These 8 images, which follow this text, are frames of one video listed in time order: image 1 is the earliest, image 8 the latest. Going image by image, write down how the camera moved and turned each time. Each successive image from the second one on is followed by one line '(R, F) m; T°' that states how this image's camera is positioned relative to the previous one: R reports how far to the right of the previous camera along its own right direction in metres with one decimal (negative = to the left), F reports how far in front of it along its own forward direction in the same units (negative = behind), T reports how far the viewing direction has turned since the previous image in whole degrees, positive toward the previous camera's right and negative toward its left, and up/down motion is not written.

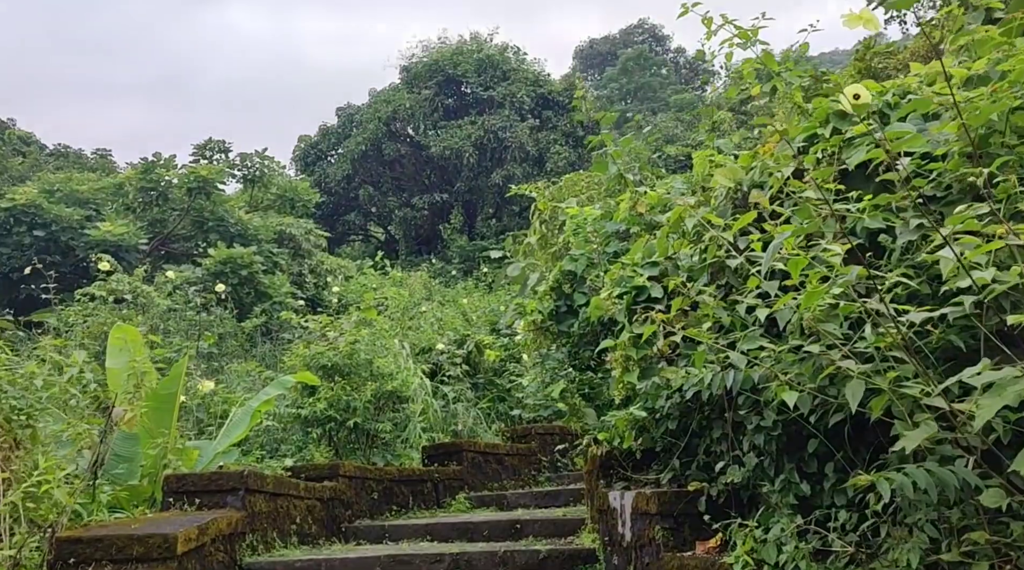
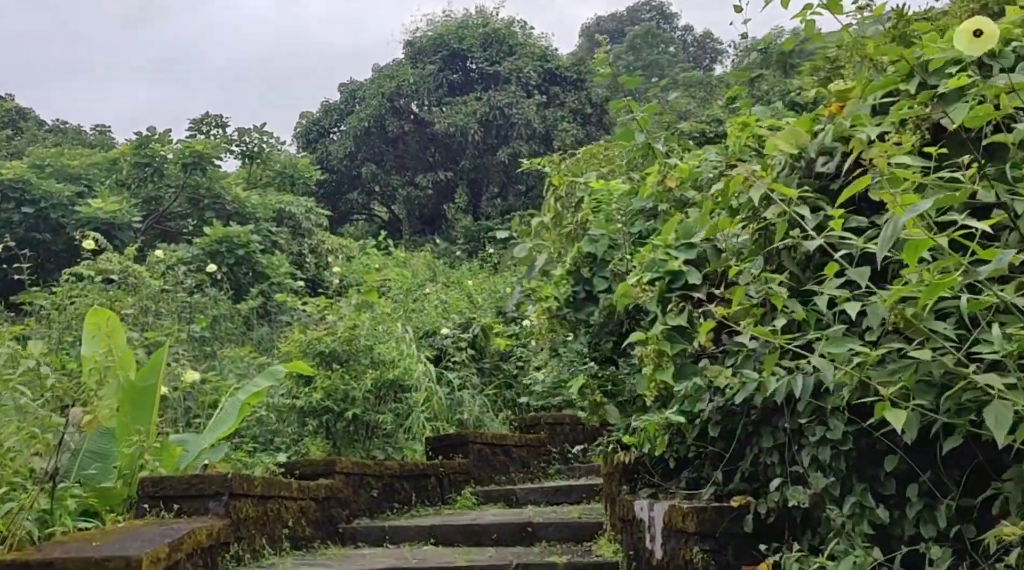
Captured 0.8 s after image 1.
(0.0, +0.5) m; 0°
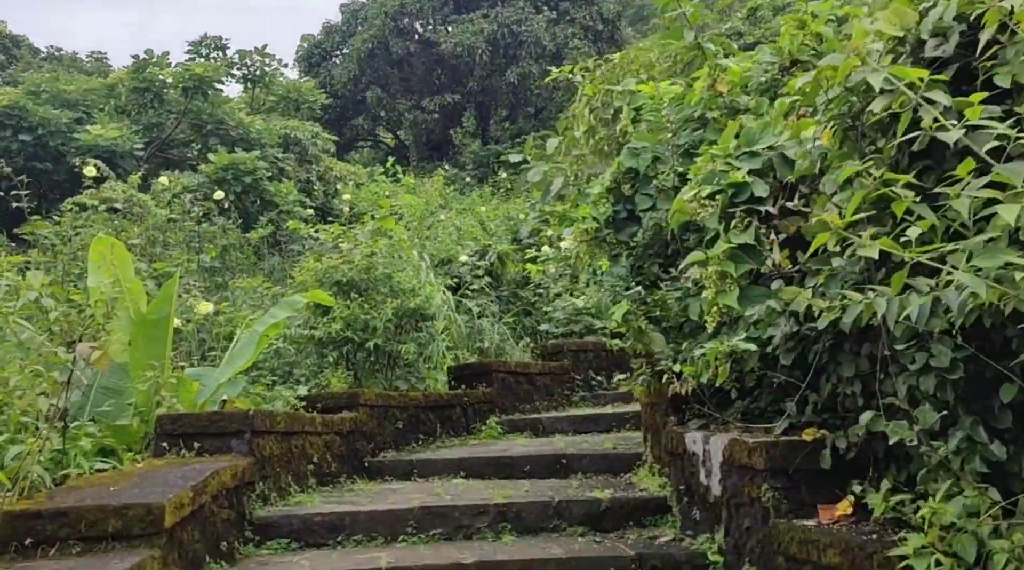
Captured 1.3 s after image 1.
(-0.1, +0.3) m; 0°
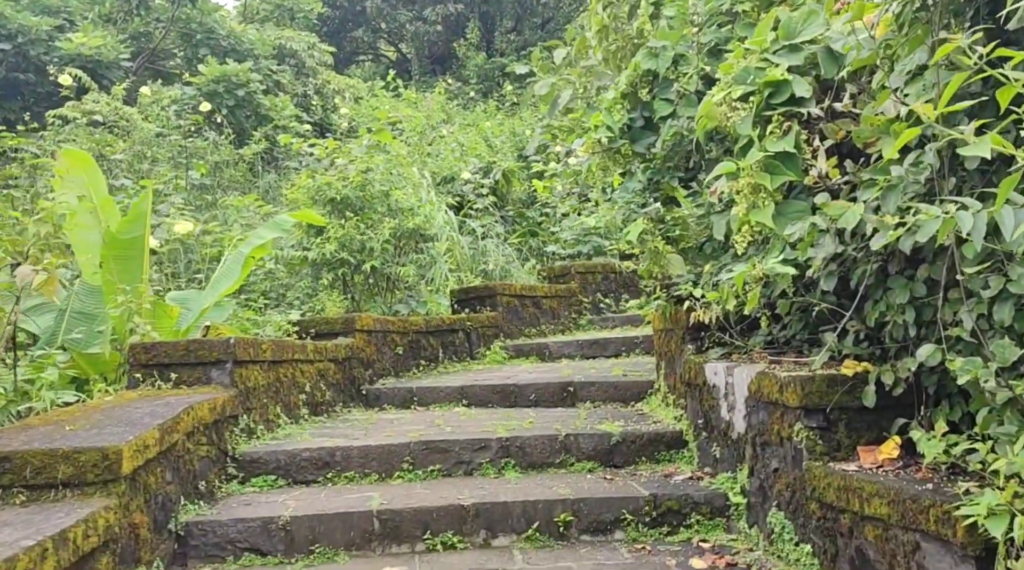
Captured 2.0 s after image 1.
(0.0, +0.4) m; 0°
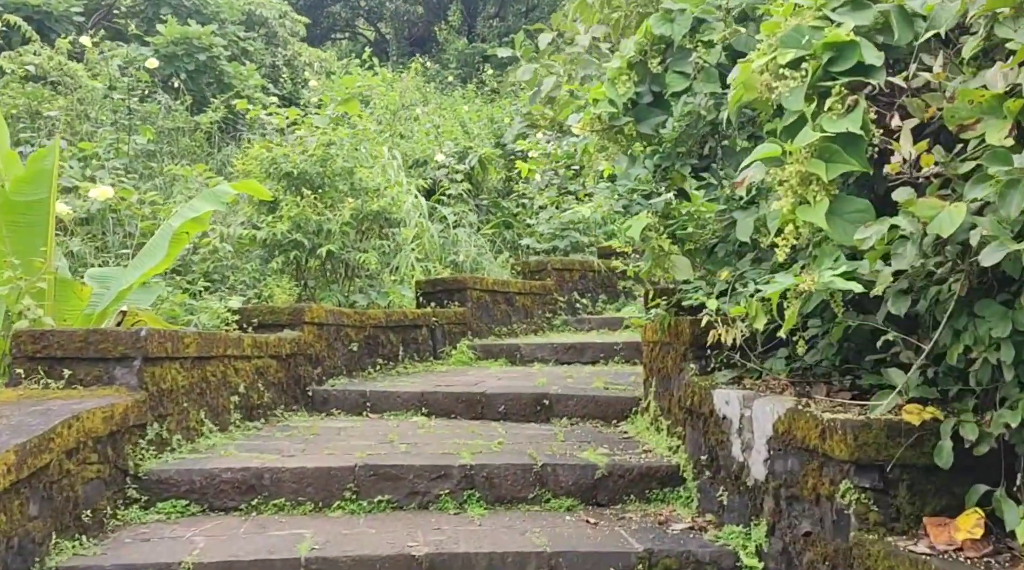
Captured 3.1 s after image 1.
(0.0, +0.7) m; +2°
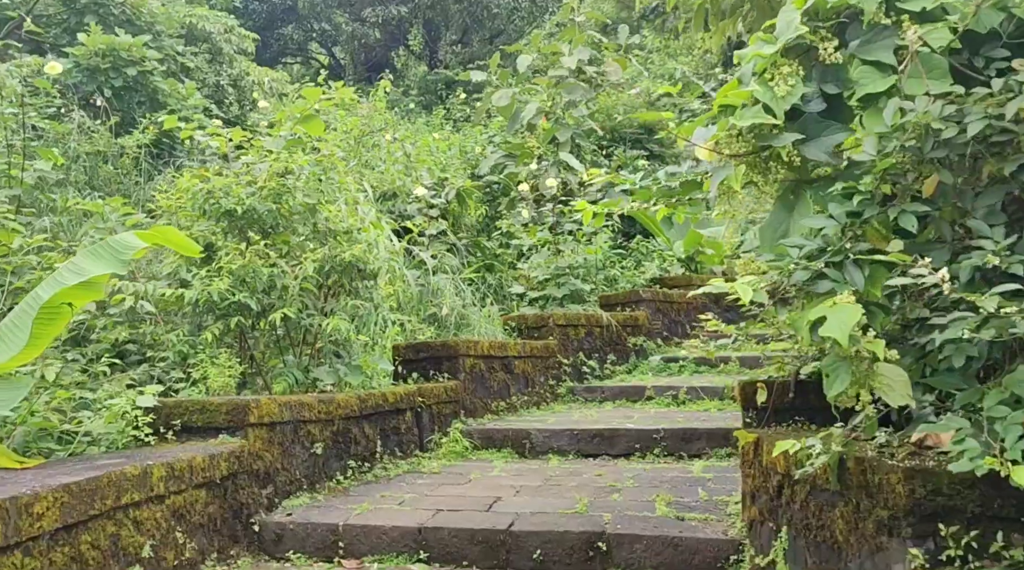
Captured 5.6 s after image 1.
(-0.3, +1.5) m; +2°
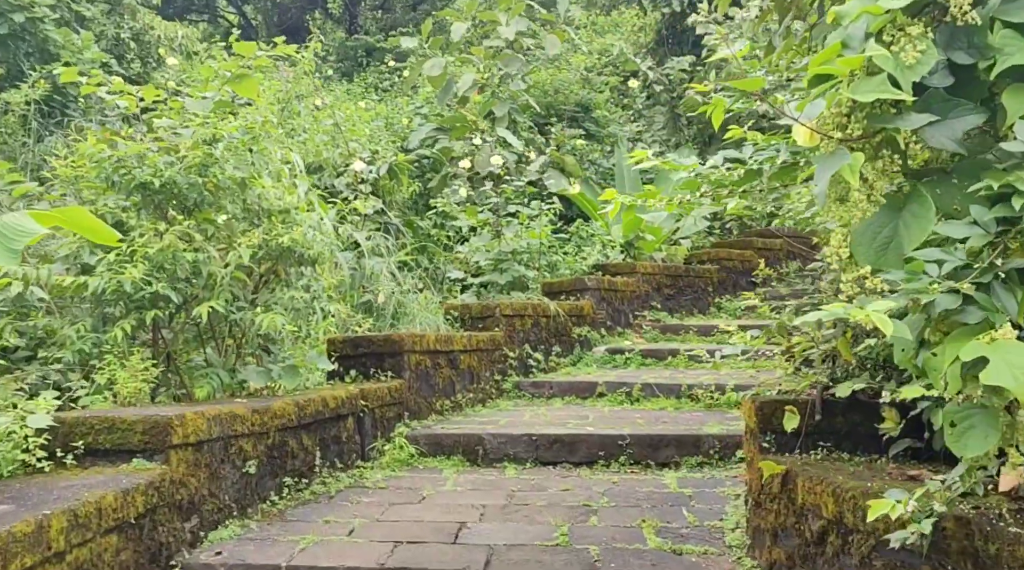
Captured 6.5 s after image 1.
(-0.2, +0.6) m; +4°
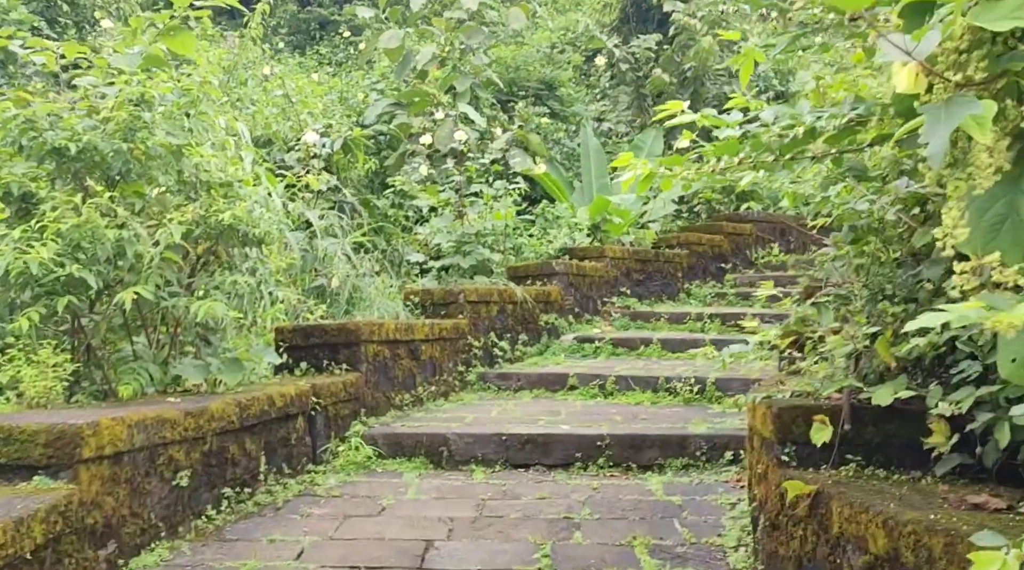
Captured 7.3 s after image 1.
(-0.1, +0.5) m; +2°
